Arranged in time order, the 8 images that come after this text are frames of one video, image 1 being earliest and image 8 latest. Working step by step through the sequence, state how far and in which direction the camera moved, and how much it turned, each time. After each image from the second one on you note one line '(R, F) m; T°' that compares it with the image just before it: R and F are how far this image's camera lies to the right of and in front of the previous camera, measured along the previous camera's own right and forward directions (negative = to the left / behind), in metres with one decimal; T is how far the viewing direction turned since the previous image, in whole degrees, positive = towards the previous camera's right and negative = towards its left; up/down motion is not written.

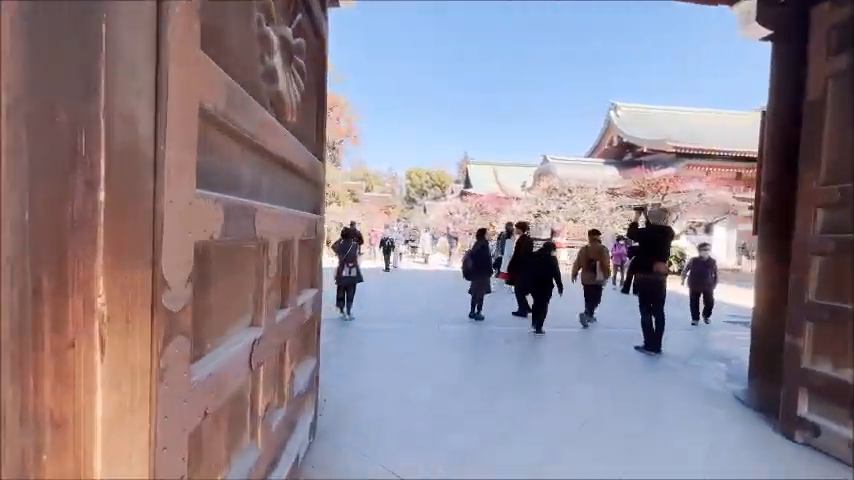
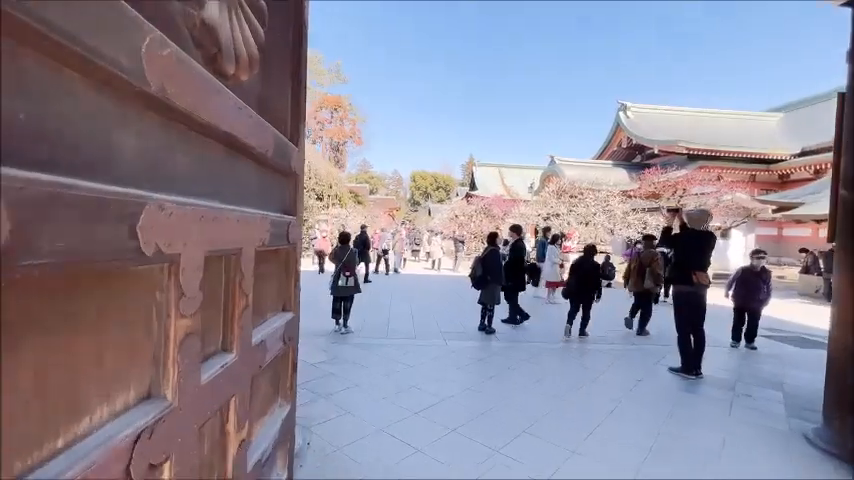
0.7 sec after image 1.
(0.0, +0.6) m; -1°
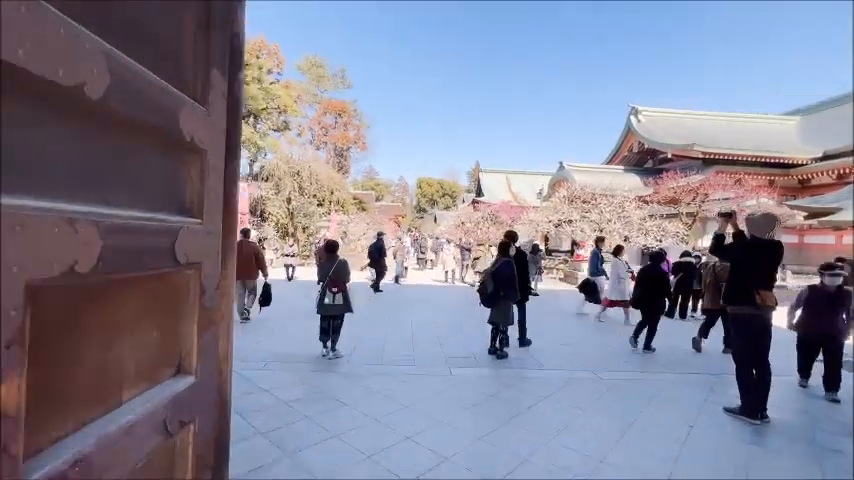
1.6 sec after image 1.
(+0.1, +0.8) m; -1°
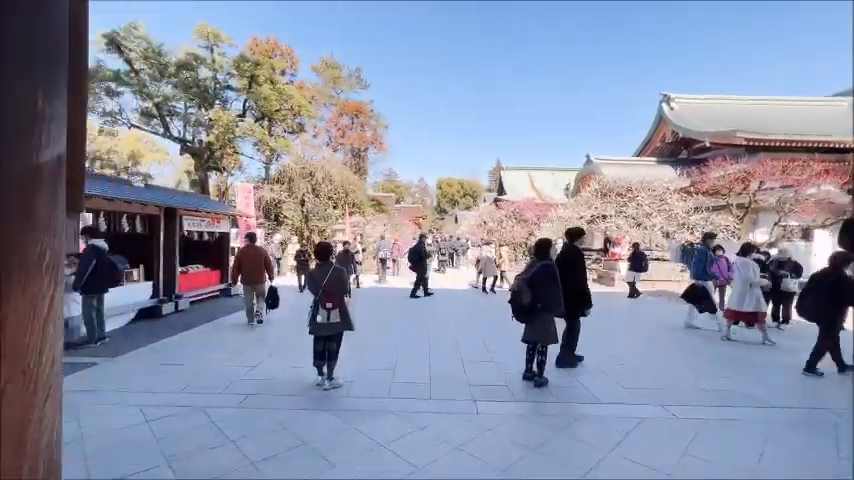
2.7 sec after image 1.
(+0.1, +1.0) m; -3°
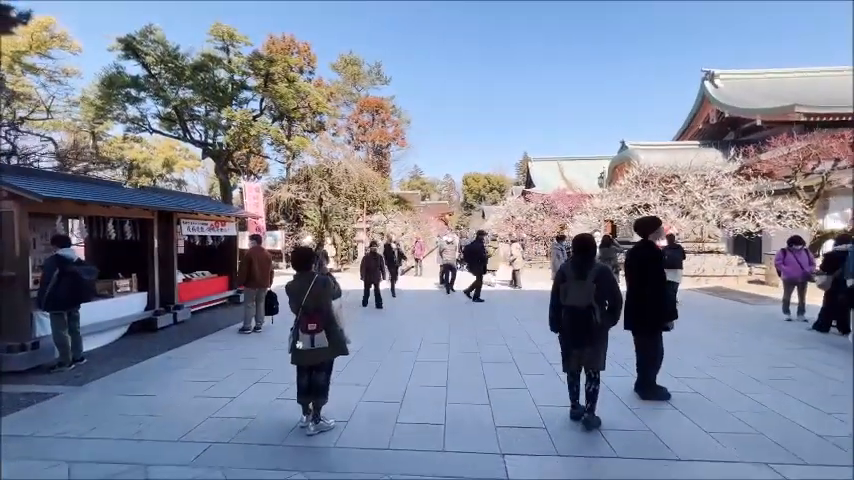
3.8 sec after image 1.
(+0.2, +0.9) m; -4°
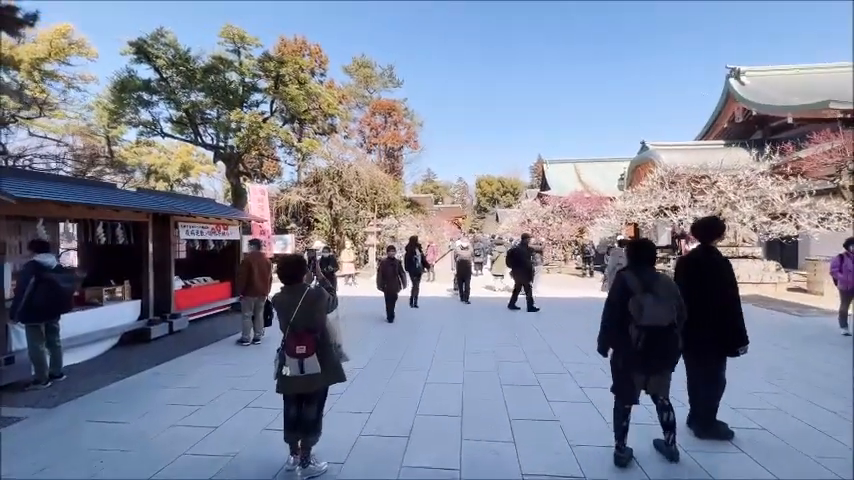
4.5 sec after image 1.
(0.0, +0.6) m; -2°
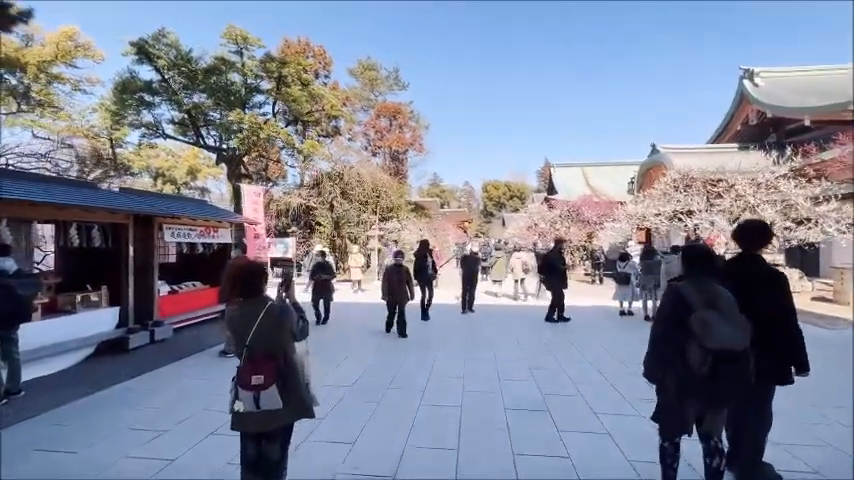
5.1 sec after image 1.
(+0.1, +0.5) m; -1°
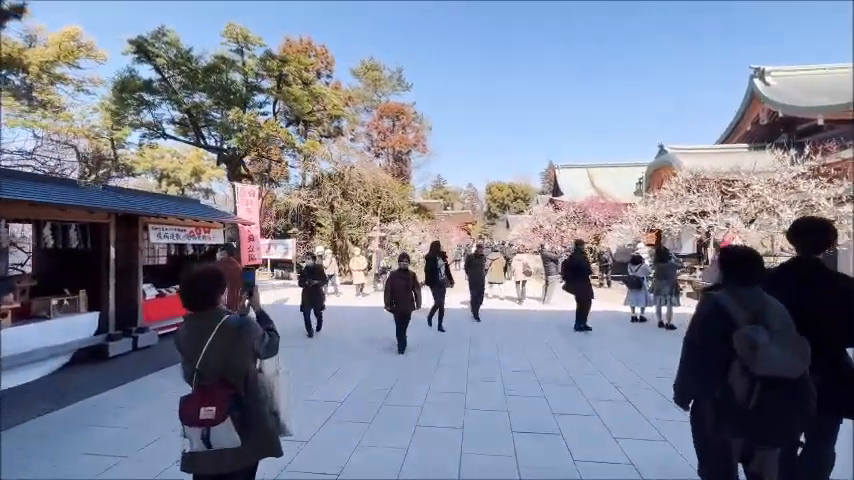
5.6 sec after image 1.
(+0.1, +0.4) m; -1°
